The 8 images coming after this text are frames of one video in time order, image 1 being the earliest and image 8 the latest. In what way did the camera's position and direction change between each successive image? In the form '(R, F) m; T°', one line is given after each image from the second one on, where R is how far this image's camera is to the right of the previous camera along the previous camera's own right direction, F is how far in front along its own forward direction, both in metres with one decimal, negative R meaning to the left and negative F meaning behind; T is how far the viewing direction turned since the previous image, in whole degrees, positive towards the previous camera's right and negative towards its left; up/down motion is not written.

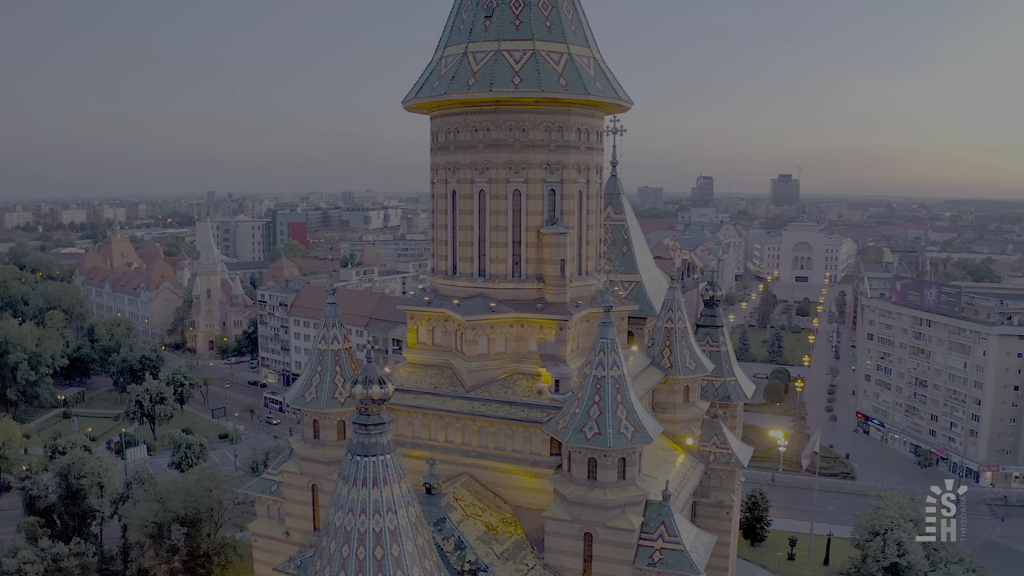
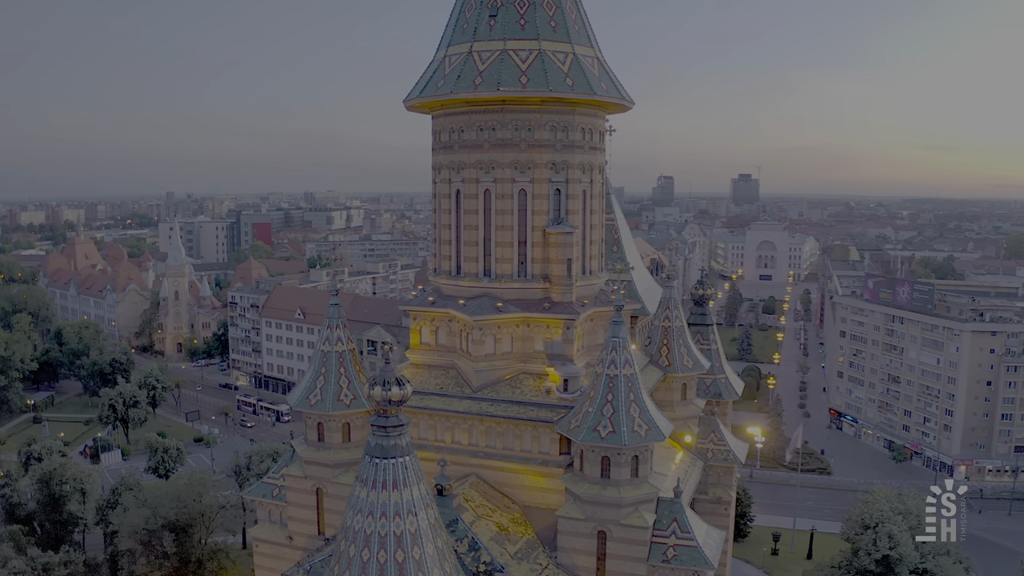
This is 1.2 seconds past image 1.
(-0.5, 0.0) m; +2°
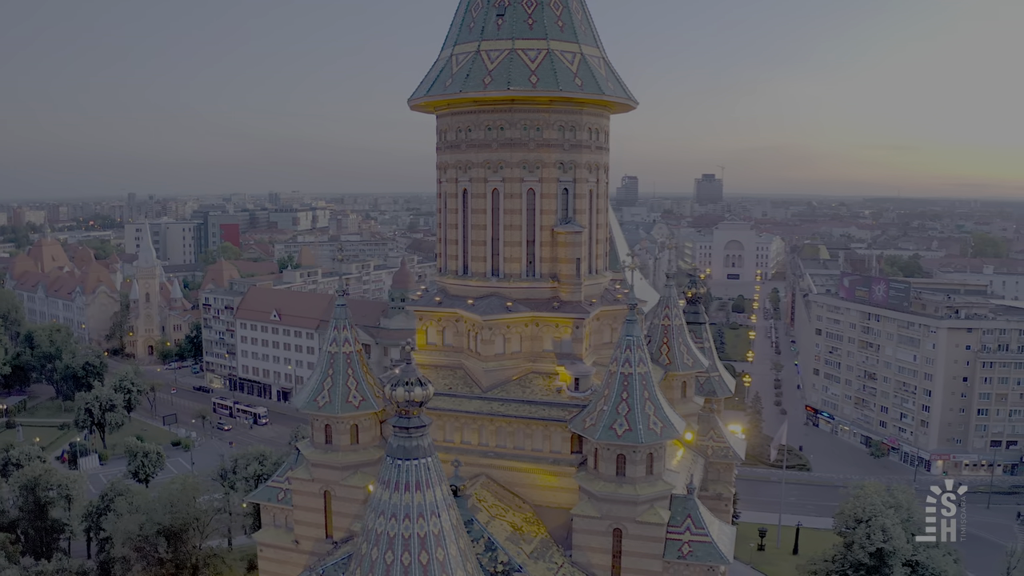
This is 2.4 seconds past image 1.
(-0.5, 0.0) m; +2°
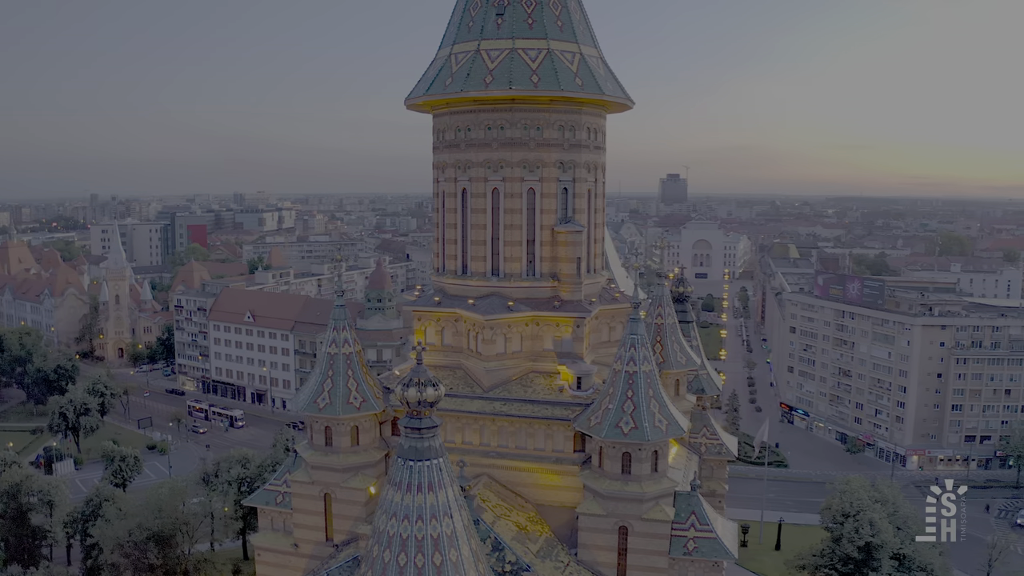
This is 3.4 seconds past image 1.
(-0.4, 0.0) m; +2°
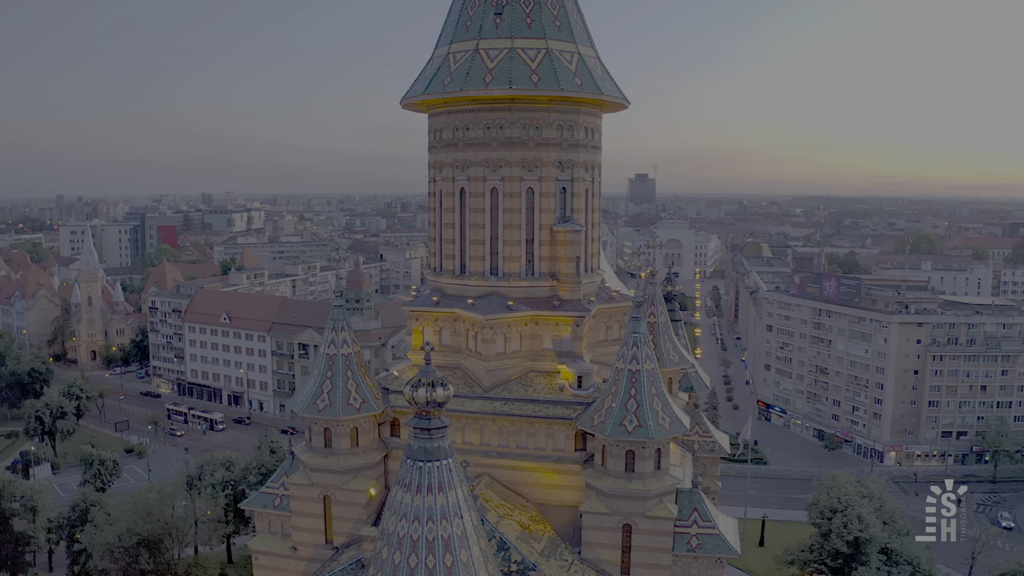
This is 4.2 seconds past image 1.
(-0.3, 0.0) m; +2°
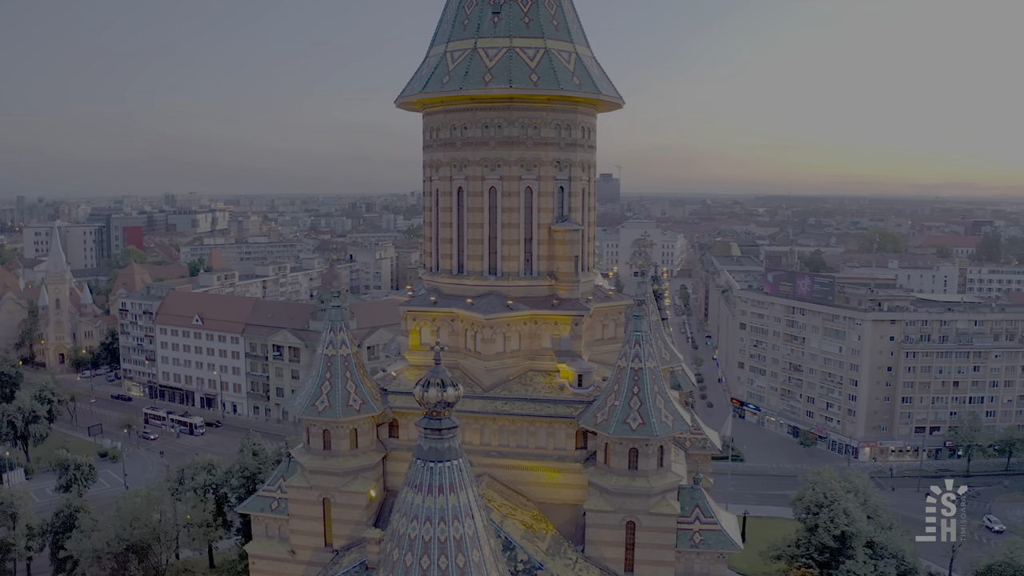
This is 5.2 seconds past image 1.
(-0.4, 0.0) m; +2°
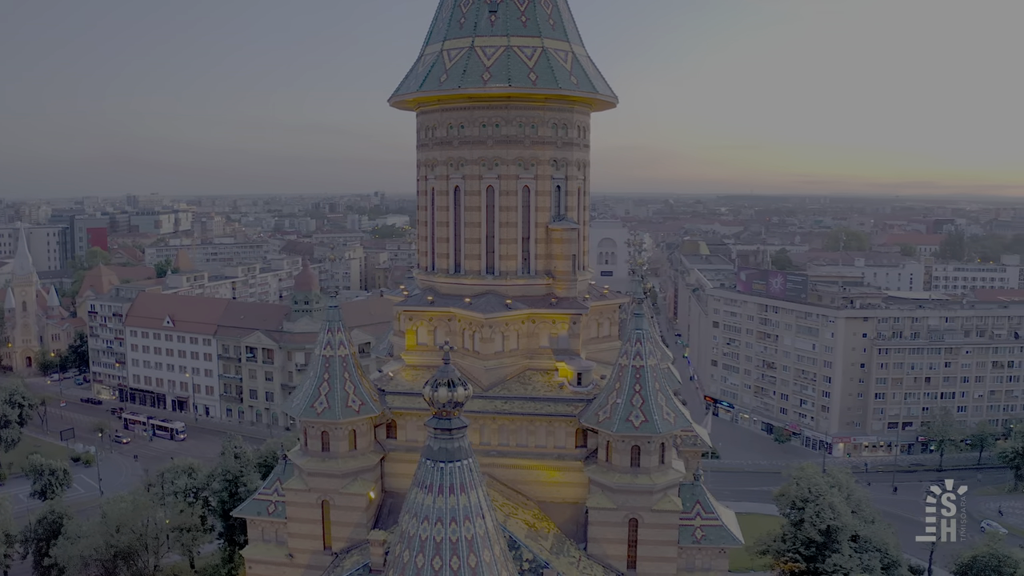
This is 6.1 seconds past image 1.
(-0.4, 0.0) m; +2°
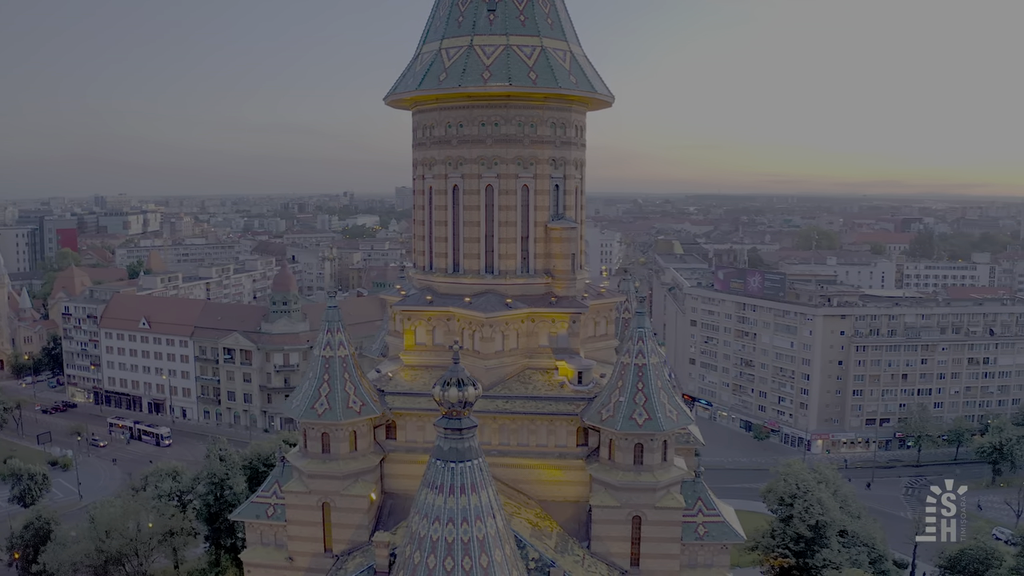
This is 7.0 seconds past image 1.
(-0.4, 0.0) m; +2°
